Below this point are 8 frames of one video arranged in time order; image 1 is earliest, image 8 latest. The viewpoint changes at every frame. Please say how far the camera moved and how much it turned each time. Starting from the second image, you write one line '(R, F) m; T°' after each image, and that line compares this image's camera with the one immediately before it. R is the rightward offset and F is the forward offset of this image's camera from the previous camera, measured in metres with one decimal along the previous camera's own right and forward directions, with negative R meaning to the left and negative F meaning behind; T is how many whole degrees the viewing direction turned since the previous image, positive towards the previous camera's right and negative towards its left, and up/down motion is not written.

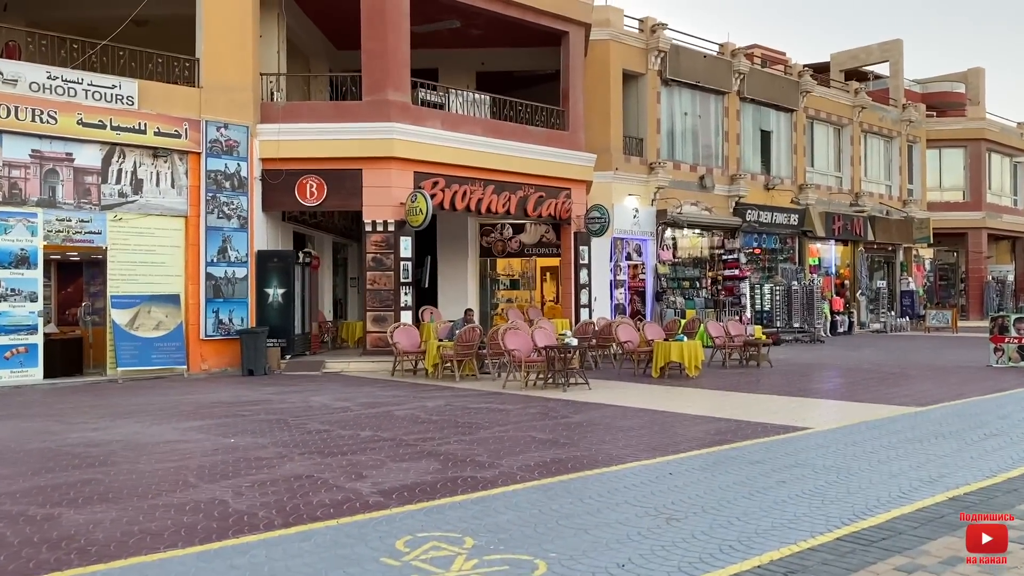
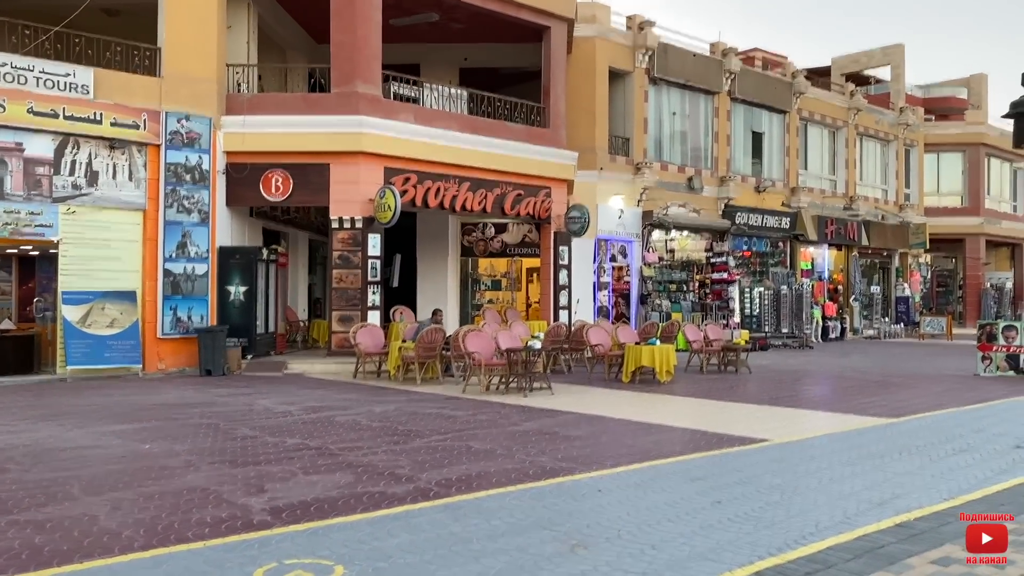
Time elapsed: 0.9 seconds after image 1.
(+0.6, +0.6) m; 0°
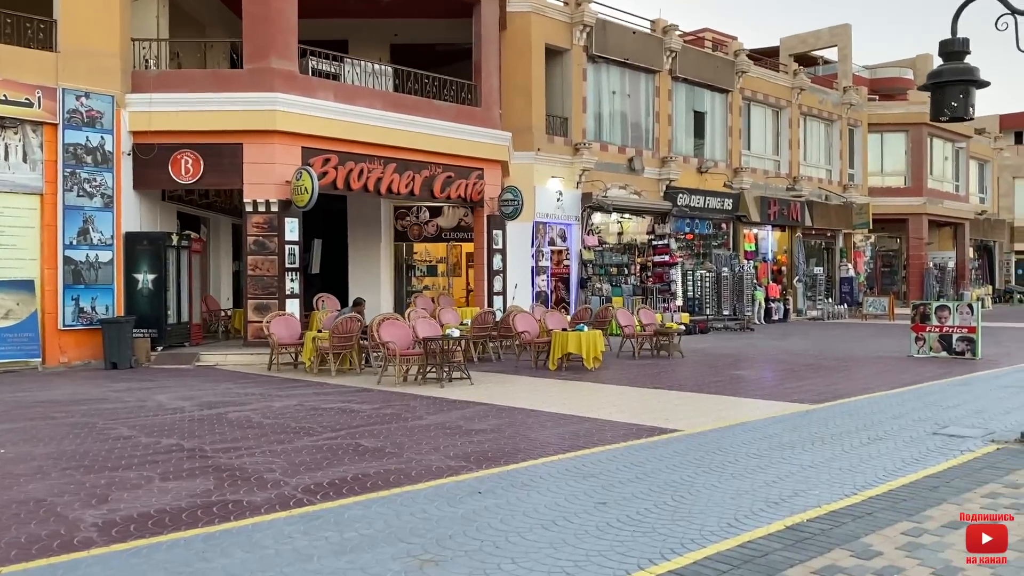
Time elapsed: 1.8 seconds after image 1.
(+0.6, +0.5) m; +3°
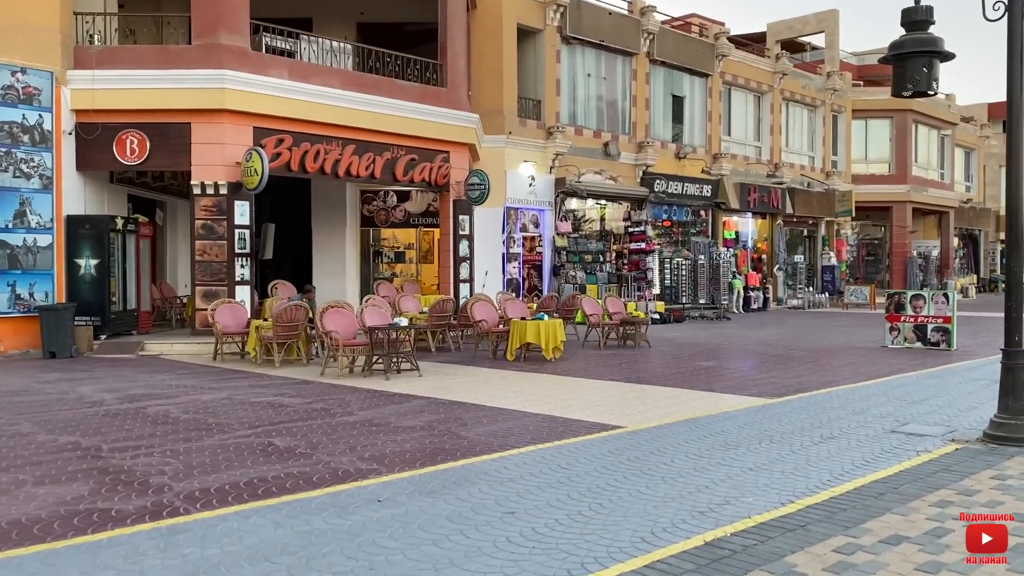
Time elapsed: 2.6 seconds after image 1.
(+0.5, +0.5) m; +1°
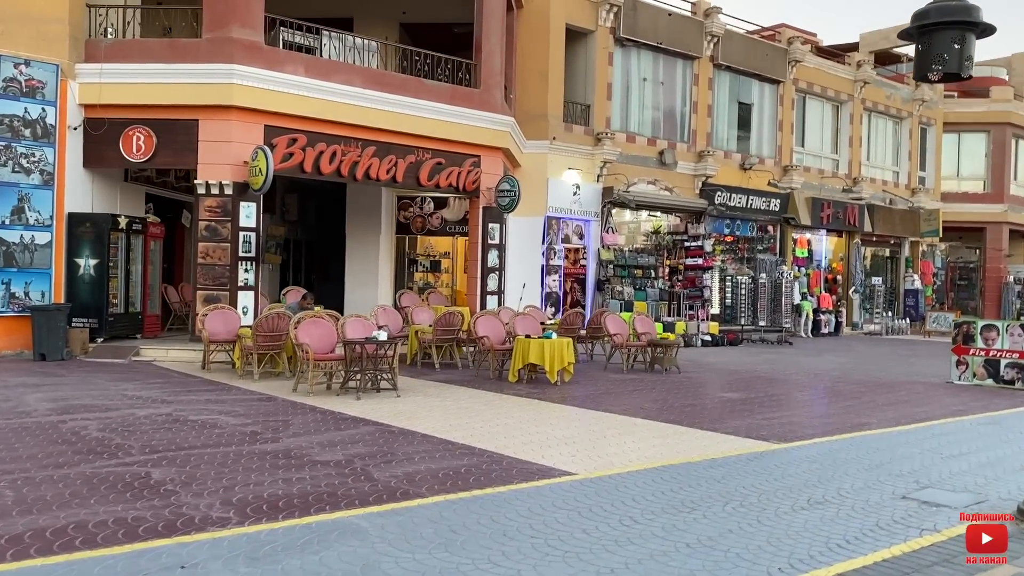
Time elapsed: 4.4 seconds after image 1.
(+1.1, +1.2) m; -6°
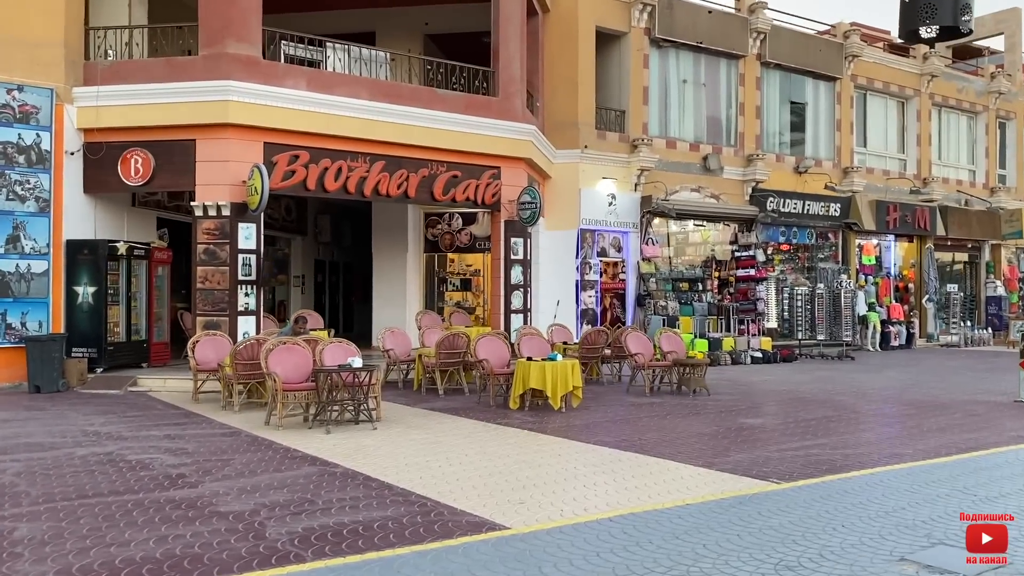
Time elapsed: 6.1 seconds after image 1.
(+1.0, +1.0) m; -5°
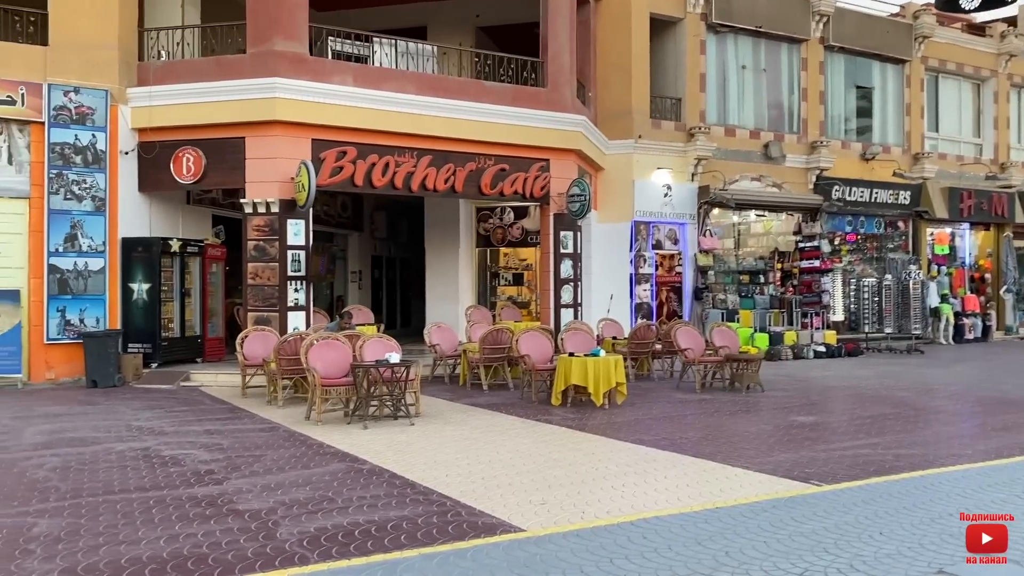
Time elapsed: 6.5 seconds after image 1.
(+0.3, +0.2) m; -4°
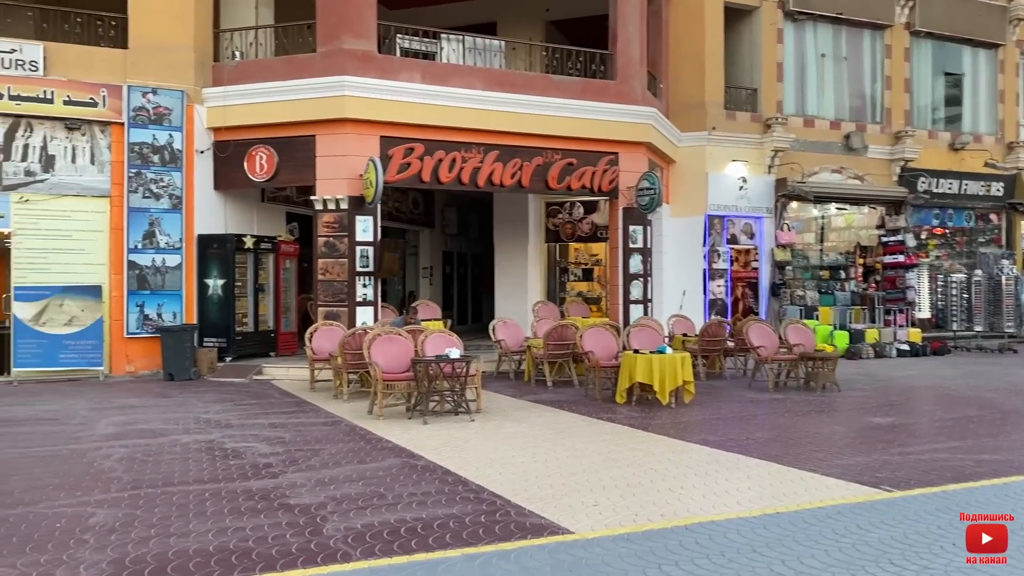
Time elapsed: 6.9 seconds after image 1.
(+0.2, +0.1) m; -5°
